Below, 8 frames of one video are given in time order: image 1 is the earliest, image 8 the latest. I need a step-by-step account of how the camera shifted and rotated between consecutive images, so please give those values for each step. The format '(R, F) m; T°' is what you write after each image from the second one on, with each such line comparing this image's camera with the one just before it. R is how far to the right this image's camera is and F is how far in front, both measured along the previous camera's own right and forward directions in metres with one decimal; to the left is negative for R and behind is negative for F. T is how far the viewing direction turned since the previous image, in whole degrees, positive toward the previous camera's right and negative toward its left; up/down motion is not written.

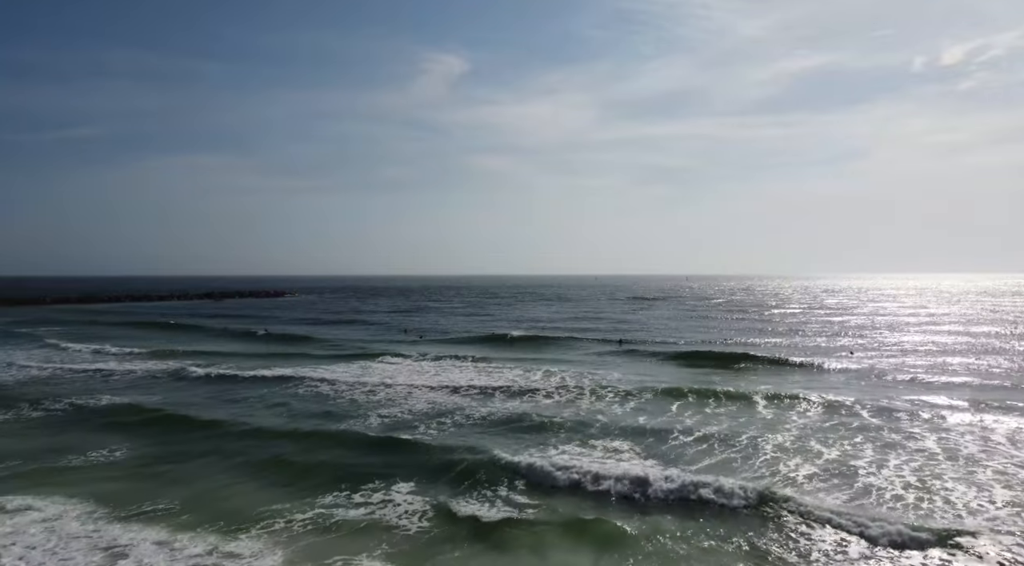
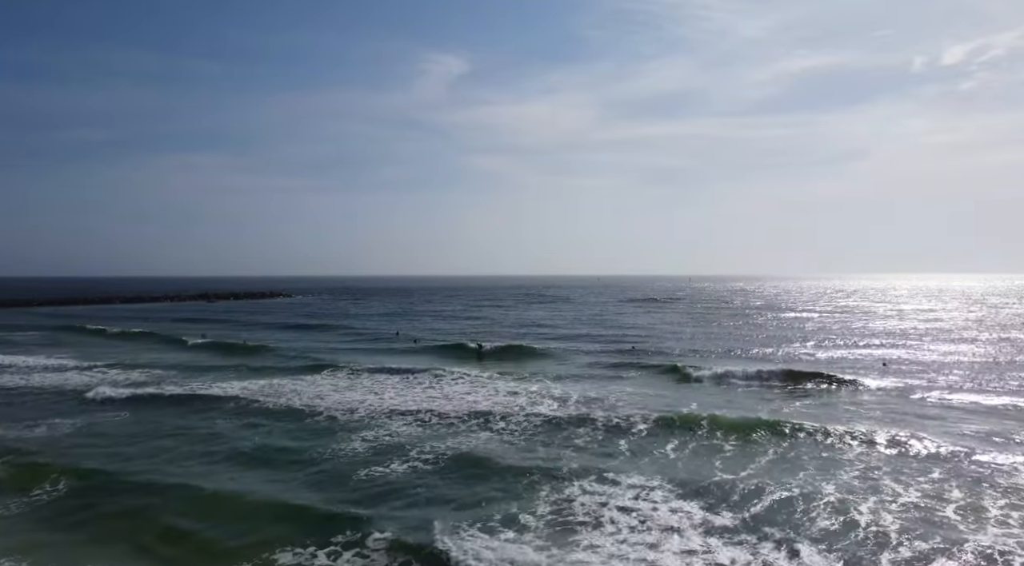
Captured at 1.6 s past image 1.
(-0.2, +2.8) m; 0°
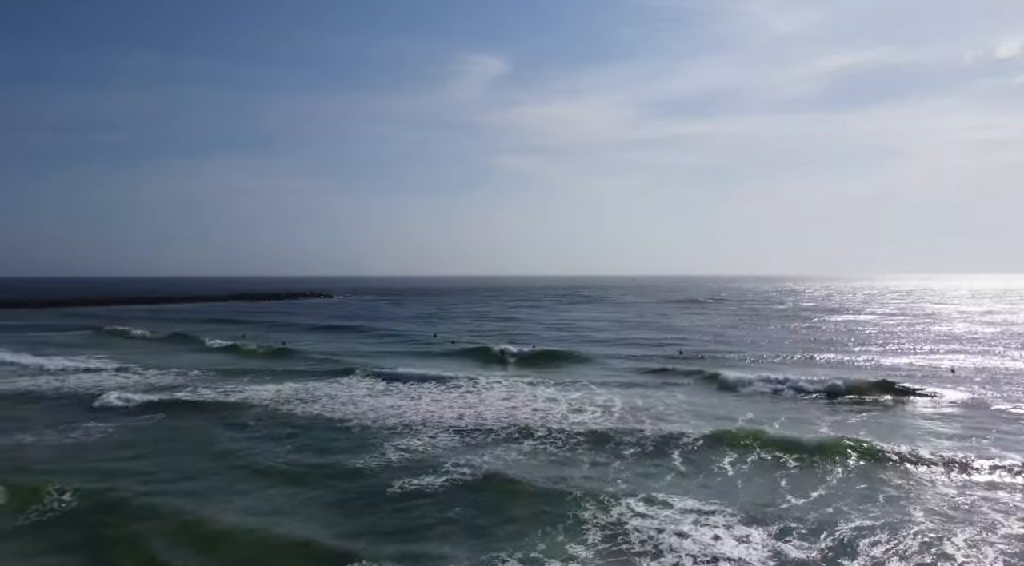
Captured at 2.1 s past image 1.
(-0.1, +1.1) m; -3°
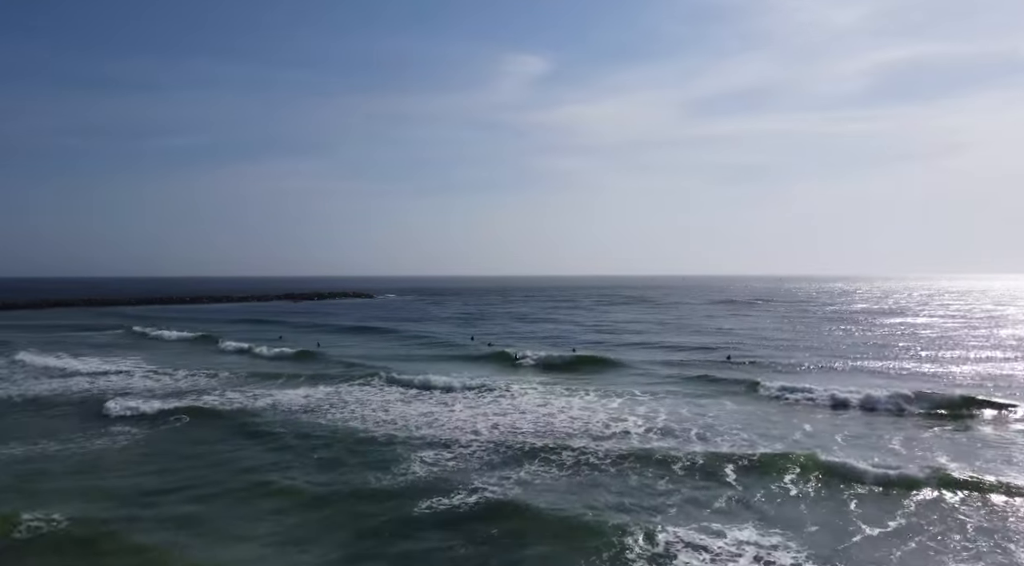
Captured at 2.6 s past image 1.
(+0.1, +1.2) m; -3°
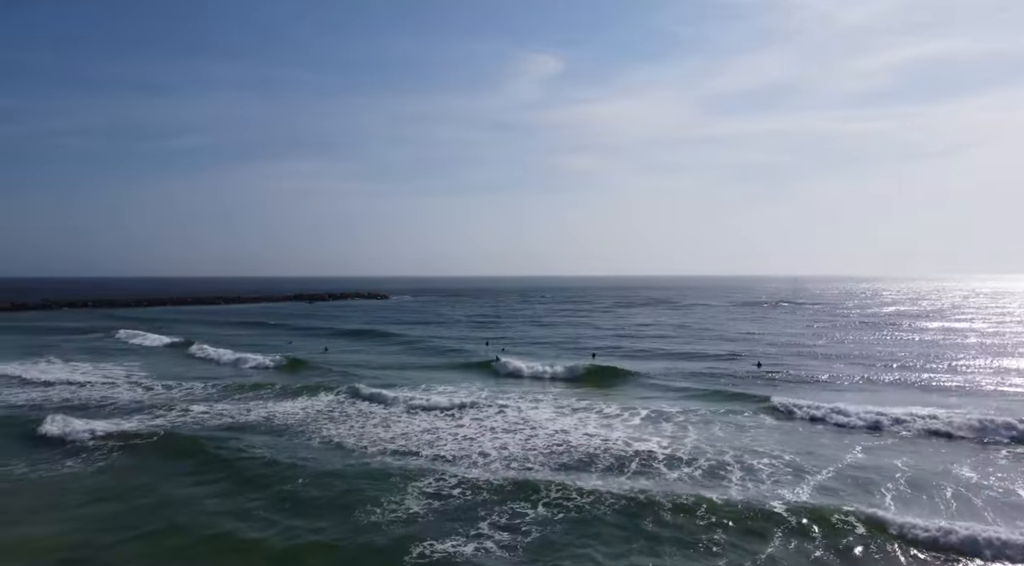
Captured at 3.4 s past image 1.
(+0.1, +2.1) m; -1°
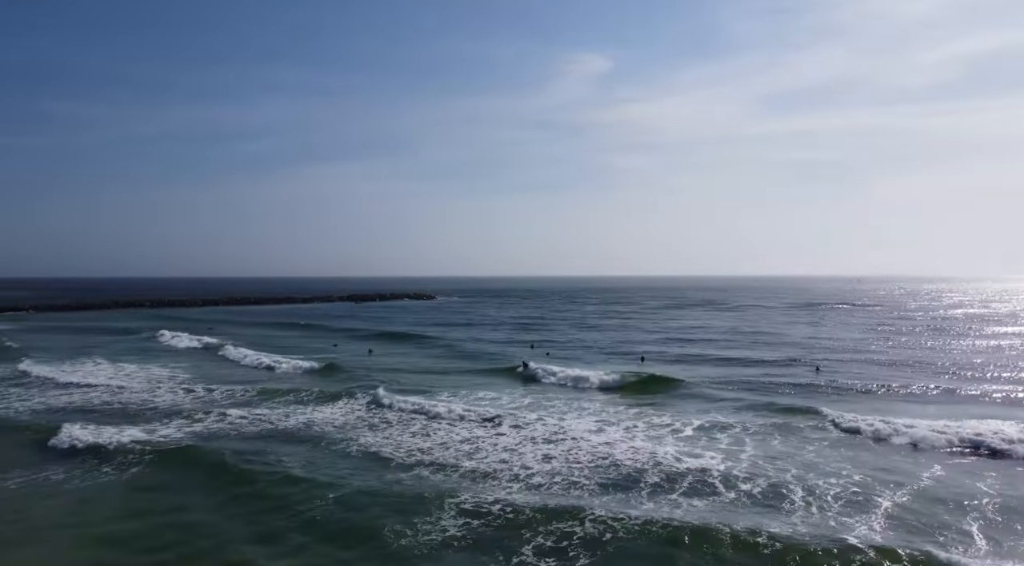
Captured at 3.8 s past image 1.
(0.0, +1.0) m; -4°
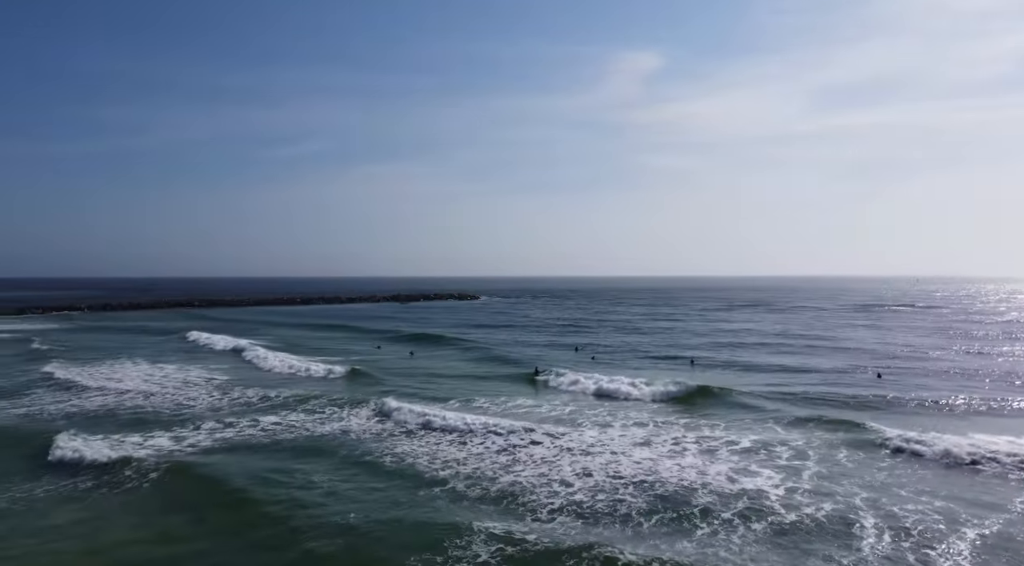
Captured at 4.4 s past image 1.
(+0.1, +1.2) m; -4°
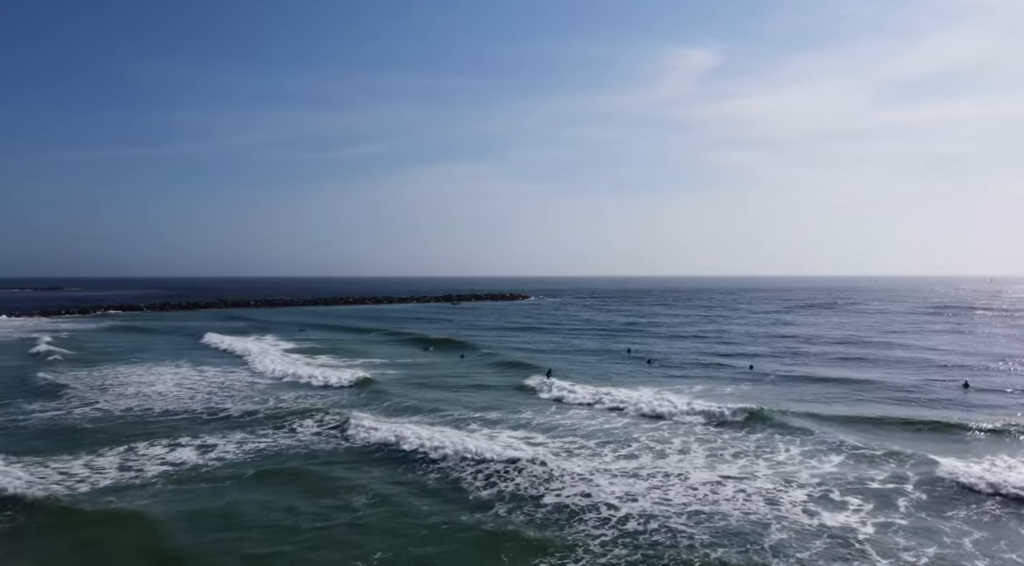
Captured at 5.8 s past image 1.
(+0.2, +1.9) m; -4°
